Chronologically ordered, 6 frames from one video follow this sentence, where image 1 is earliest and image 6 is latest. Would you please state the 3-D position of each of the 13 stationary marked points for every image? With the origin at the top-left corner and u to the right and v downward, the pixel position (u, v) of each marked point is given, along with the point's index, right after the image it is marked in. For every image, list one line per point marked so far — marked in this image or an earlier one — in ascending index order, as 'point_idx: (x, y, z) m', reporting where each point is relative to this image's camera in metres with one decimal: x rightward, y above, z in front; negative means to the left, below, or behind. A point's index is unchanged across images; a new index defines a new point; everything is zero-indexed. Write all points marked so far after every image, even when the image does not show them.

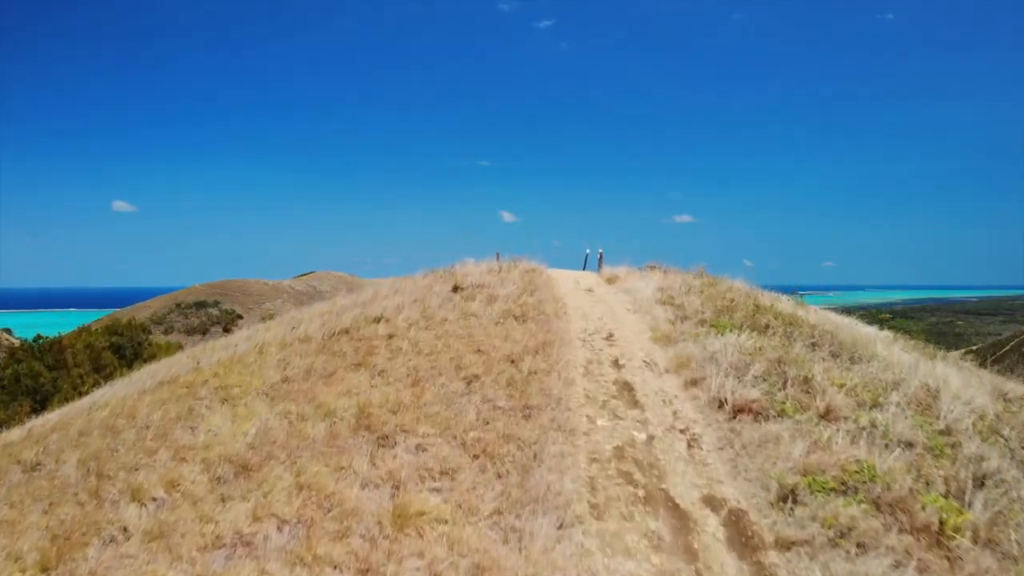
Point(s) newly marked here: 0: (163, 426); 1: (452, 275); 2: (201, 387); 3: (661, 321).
0: (-4.8, -1.9, +8.1) m
1: (-1.6, +0.4, +16.6) m
2: (-5.2, -1.7, +9.7) m
3: (+2.4, -0.5, +9.4) m
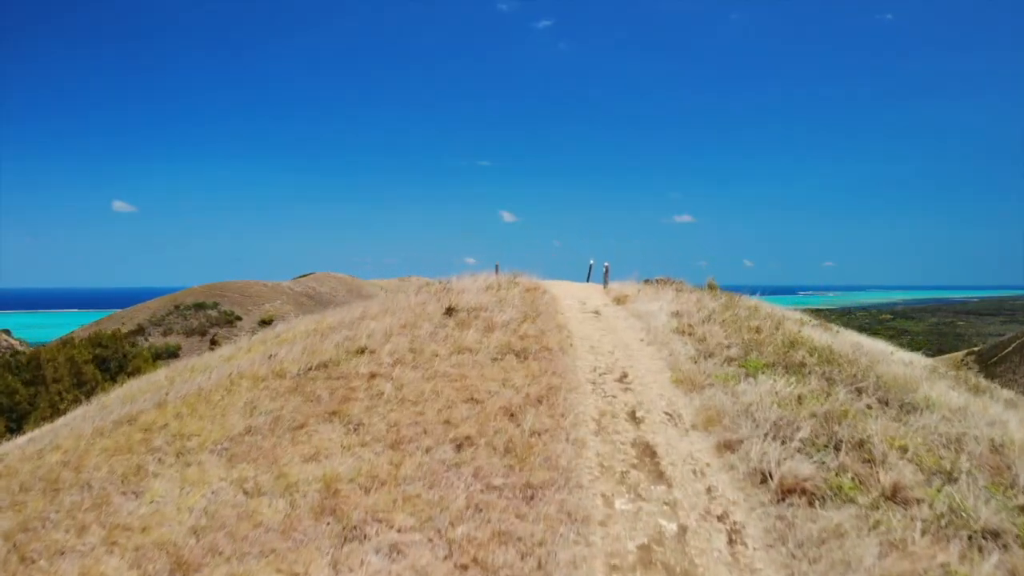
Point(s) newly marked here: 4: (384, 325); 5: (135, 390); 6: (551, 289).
0: (-4.8, -2.4, +6.9) m
1: (-1.7, -0.1, +15.5) m
2: (-5.2, -2.1, +8.5) m
3: (+2.4, -1.0, +8.2) m
4: (-2.7, -0.8, +12.4) m
5: (-11.0, -3.1, +17.2) m
6: (+1.0, 0.0, +14.6) m
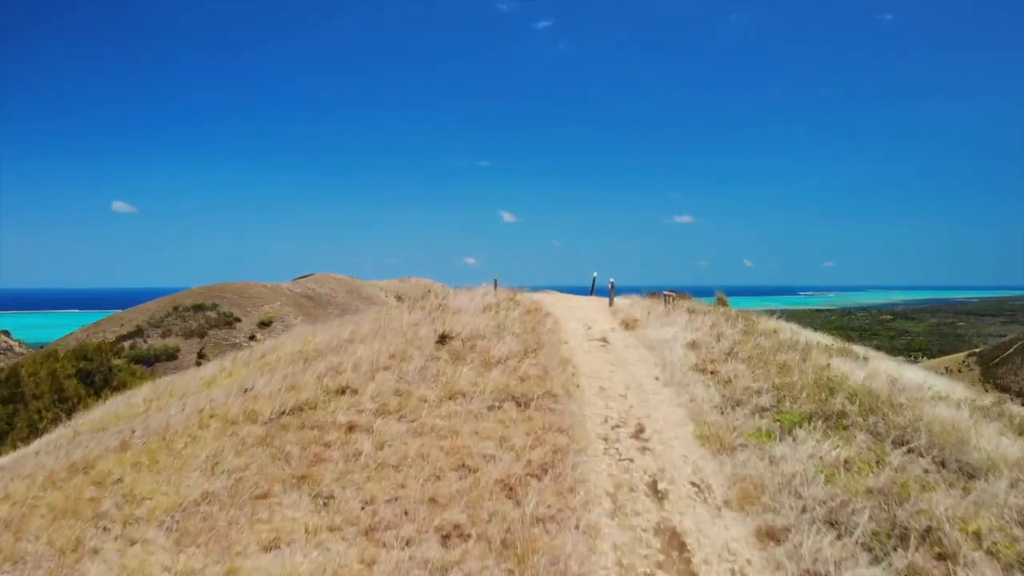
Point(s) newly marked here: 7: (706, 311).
0: (-4.8, -2.8, +5.9) m
1: (-1.7, -0.6, +14.5) m
2: (-5.2, -2.6, +7.5) m
3: (+2.4, -1.5, +7.2) m
4: (-2.7, -1.2, +11.3) m
5: (-11.1, -3.5, +16.2) m
6: (+1.0, -0.5, +13.6) m
7: (+4.5, -0.5, +13.4) m
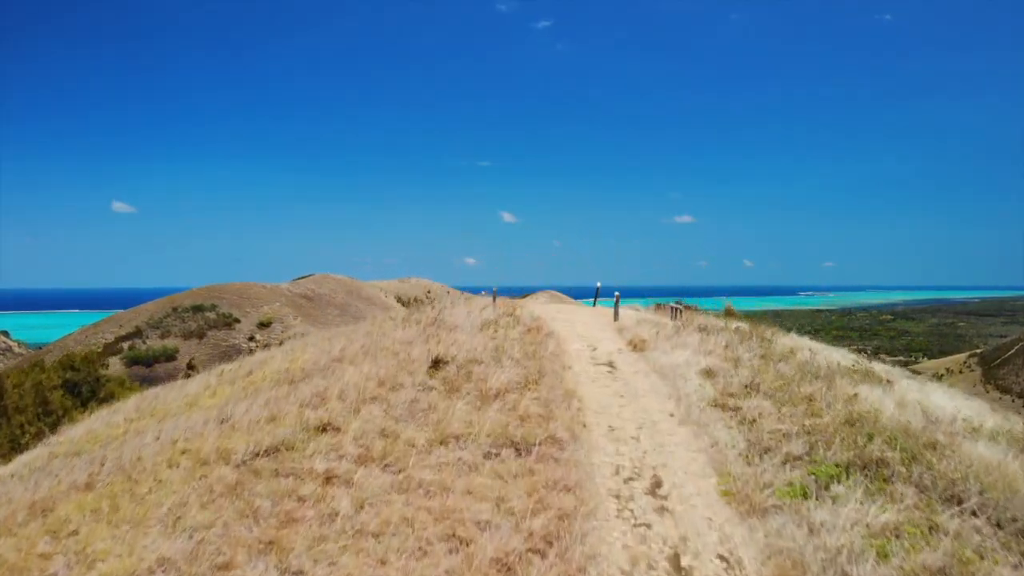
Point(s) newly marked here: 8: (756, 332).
0: (-4.8, -3.2, +5.1) m
1: (-1.7, -0.9, +13.7) m
2: (-5.2, -3.0, +6.7) m
3: (+2.4, -1.8, +6.4) m
4: (-2.7, -1.6, +10.5) m
5: (-11.1, -3.9, +15.4) m
6: (+1.0, -0.9, +12.8) m
7: (+4.4, -0.9, +12.6) m
8: (+5.4, -1.0, +13.0) m
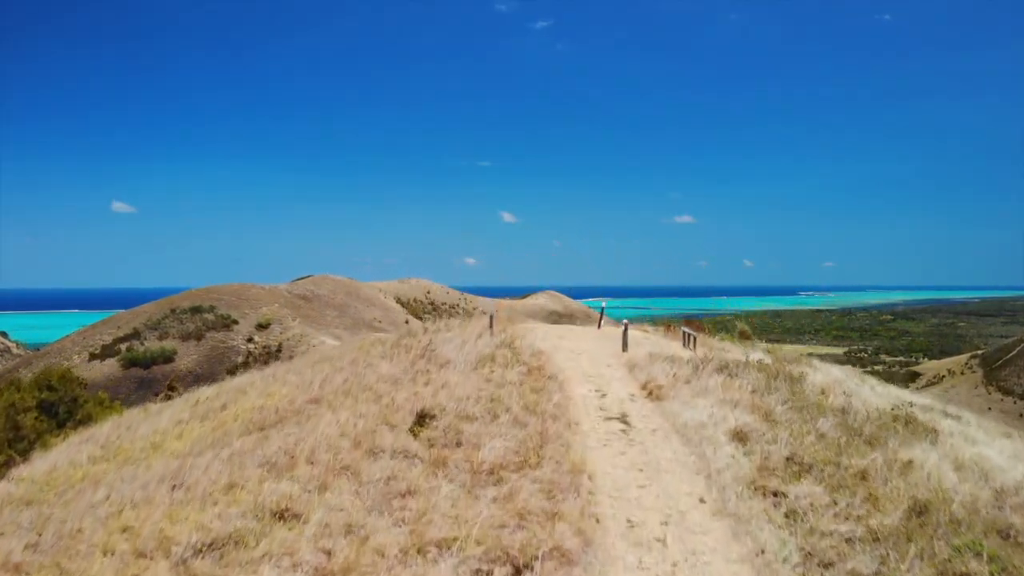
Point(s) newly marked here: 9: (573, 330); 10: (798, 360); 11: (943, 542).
0: (-4.9, -3.9, +3.8) m
1: (-1.7, -1.6, +12.4) m
2: (-5.2, -3.6, +5.4) m
3: (+2.3, -2.5, +5.1) m
4: (-2.8, -2.3, +9.2) m
5: (-11.1, -4.5, +14.1) m
6: (+0.9, -1.5, +11.5) m
7: (+4.4, -1.6, +11.3) m
8: (+5.4, -1.7, +11.6) m
9: (+1.8, -1.2, +16.8) m
10: (+7.4, -1.9, +15.2) m
11: (+4.1, -2.4, +5.6) m
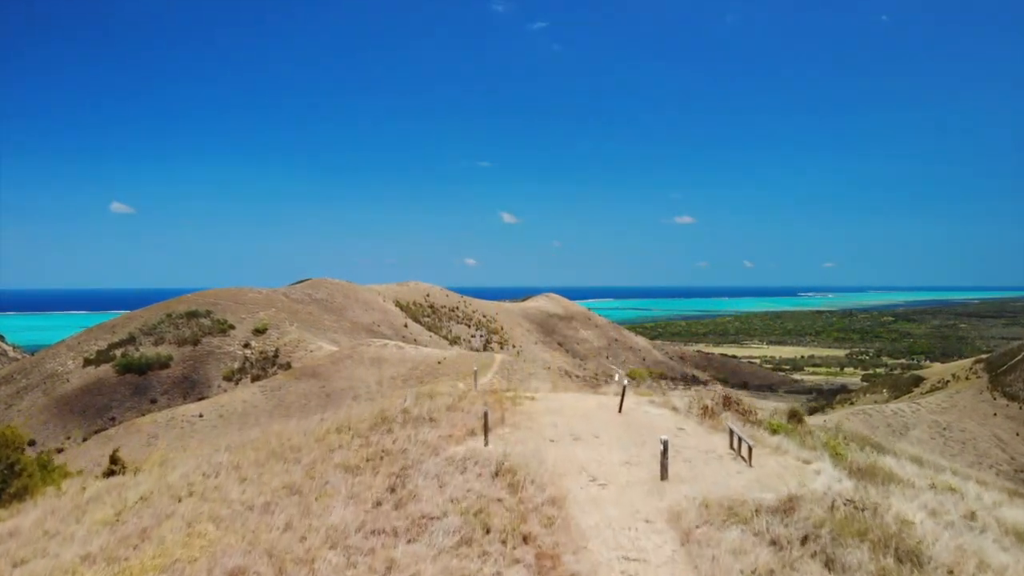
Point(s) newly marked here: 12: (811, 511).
0: (-4.8, -5.7, +0.5) m
1: (-1.7, -3.4, +9.1) m
2: (-5.2, -5.5, +2.1) m
3: (+2.4, -4.3, +1.9) m
4: (-2.8, -4.1, +6.0) m
5: (-11.1, -6.4, +10.8) m
6: (+0.9, -3.4, +8.2) m
7: (+4.4, -3.4, +8.0) m
8: (+5.4, -3.5, +8.4) m
9: (+1.8, -3.1, +13.5) m
10: (+7.5, -3.8, +12.0) m
11: (+4.1, -4.3, +2.3) m
12: (+4.5, -3.3, +8.8) m
